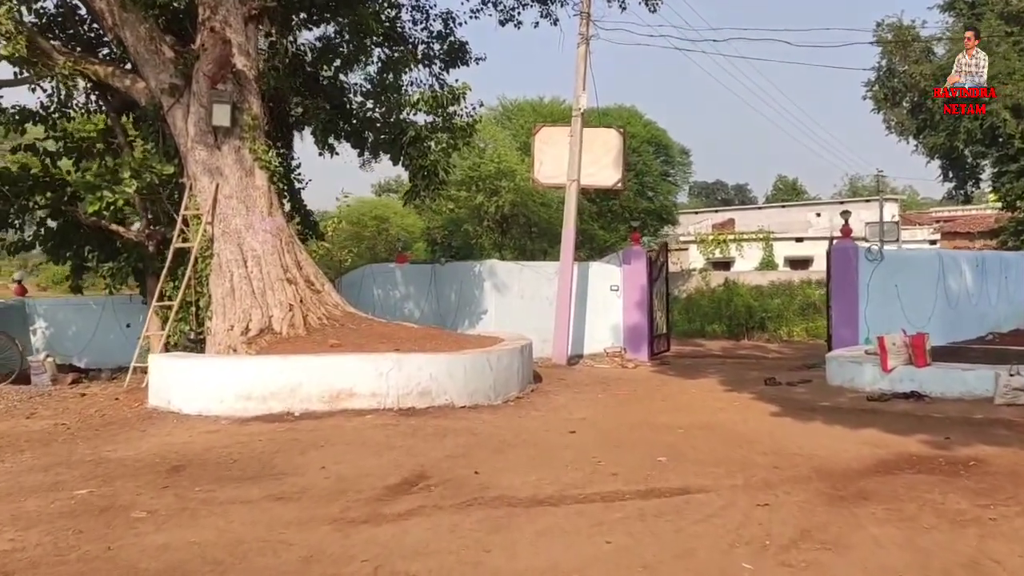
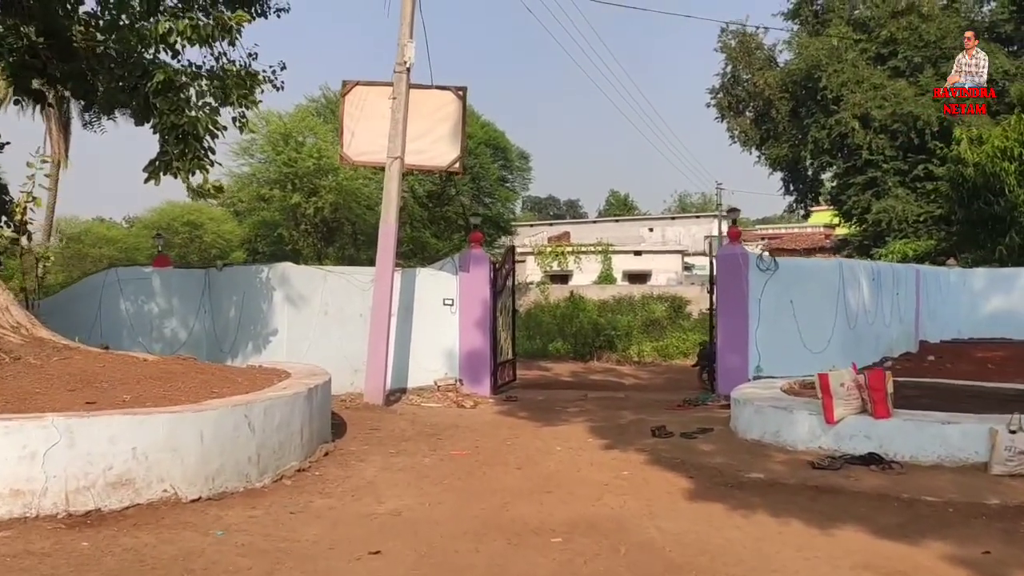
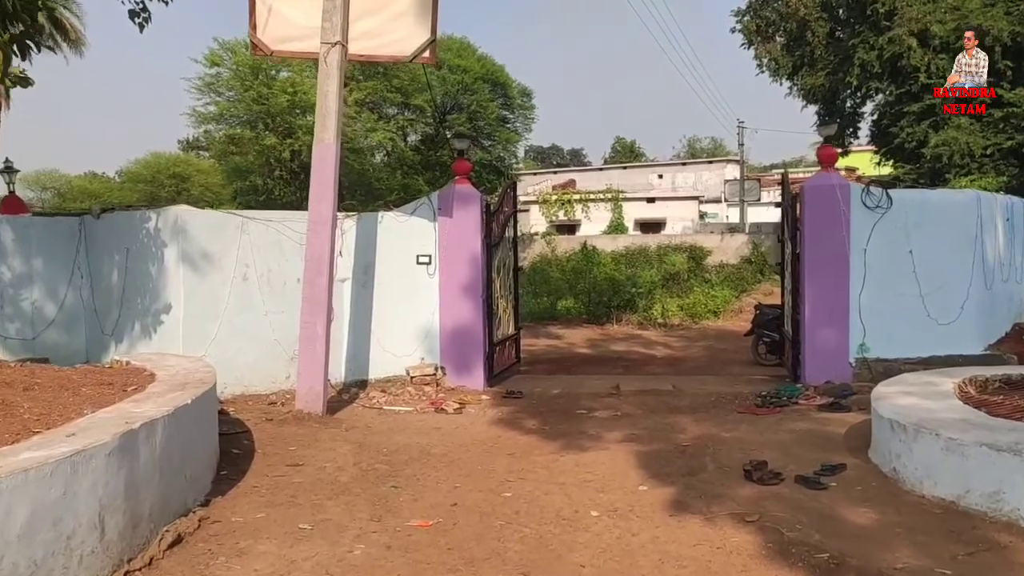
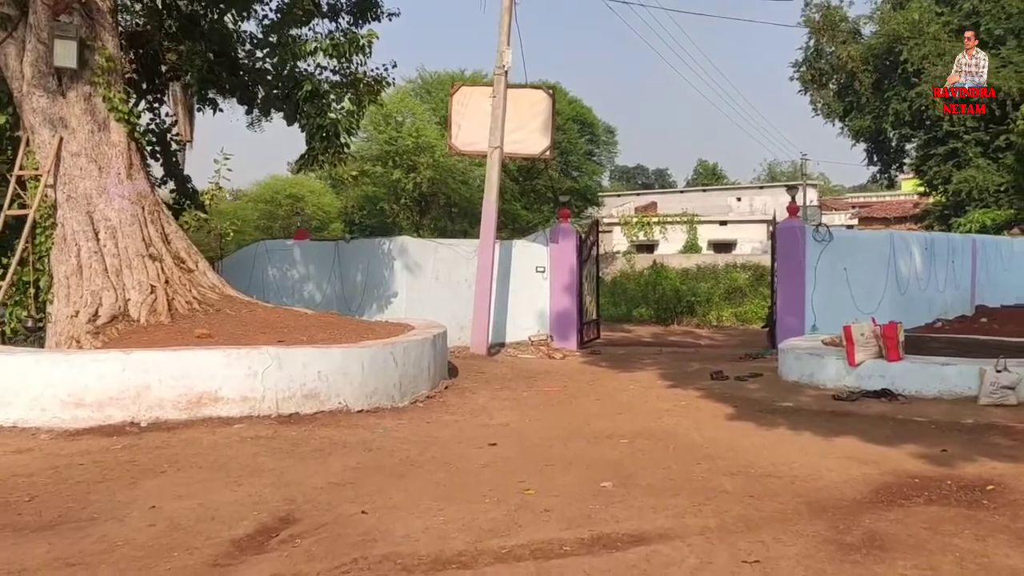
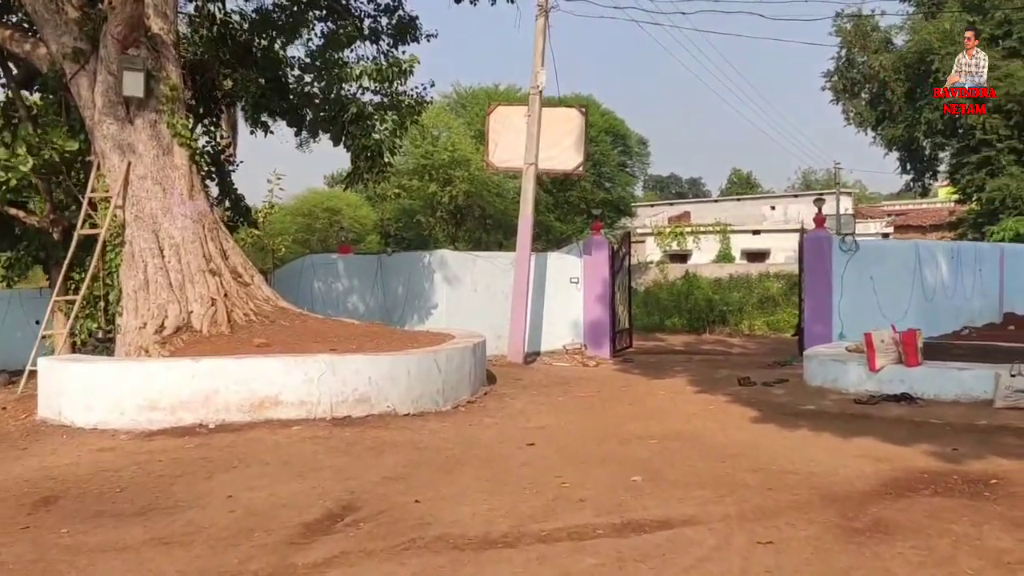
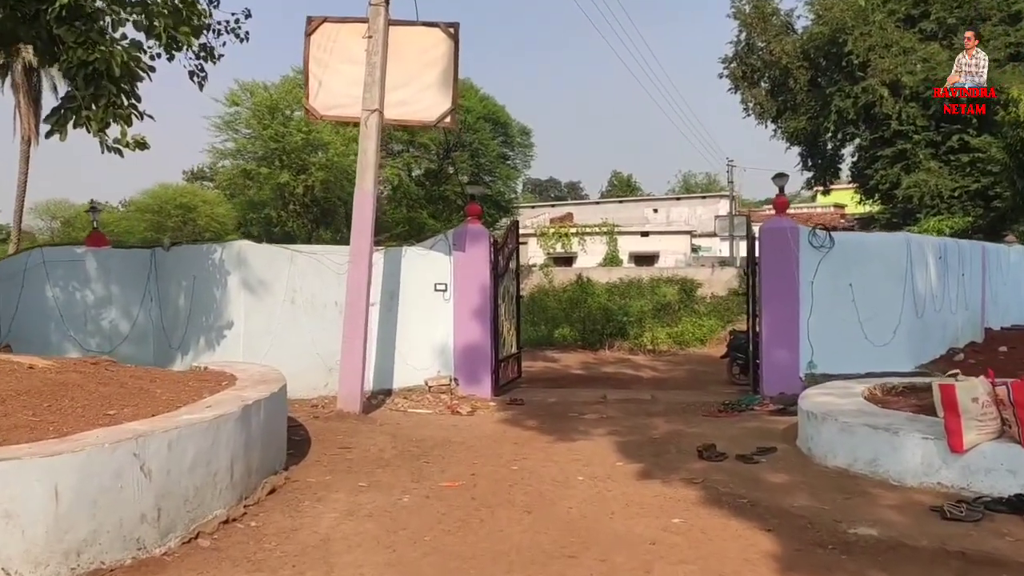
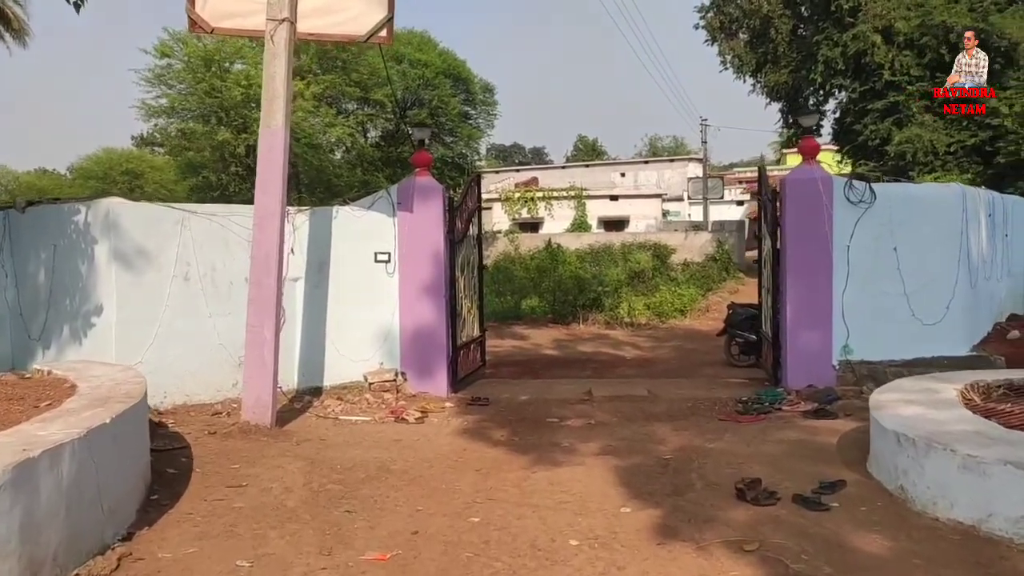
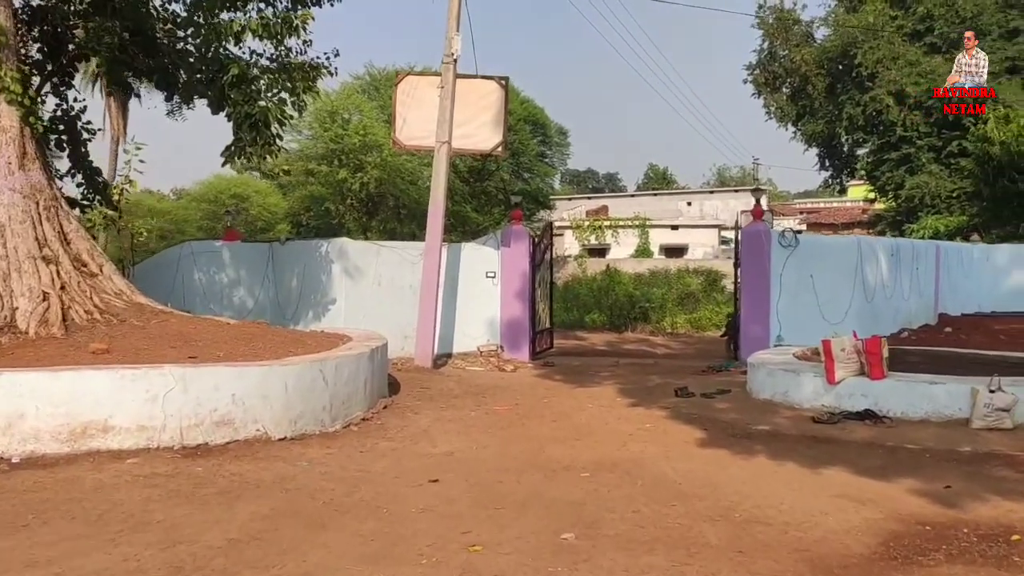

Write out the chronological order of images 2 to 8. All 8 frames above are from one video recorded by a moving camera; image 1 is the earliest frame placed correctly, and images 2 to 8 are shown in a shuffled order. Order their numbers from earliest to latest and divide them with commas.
5, 4, 8, 2, 6, 3, 7
